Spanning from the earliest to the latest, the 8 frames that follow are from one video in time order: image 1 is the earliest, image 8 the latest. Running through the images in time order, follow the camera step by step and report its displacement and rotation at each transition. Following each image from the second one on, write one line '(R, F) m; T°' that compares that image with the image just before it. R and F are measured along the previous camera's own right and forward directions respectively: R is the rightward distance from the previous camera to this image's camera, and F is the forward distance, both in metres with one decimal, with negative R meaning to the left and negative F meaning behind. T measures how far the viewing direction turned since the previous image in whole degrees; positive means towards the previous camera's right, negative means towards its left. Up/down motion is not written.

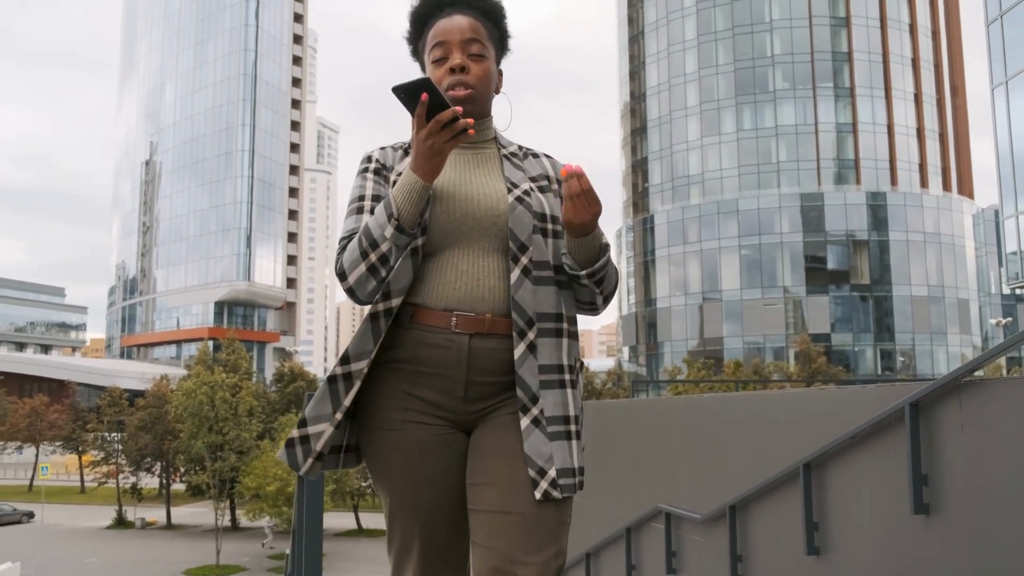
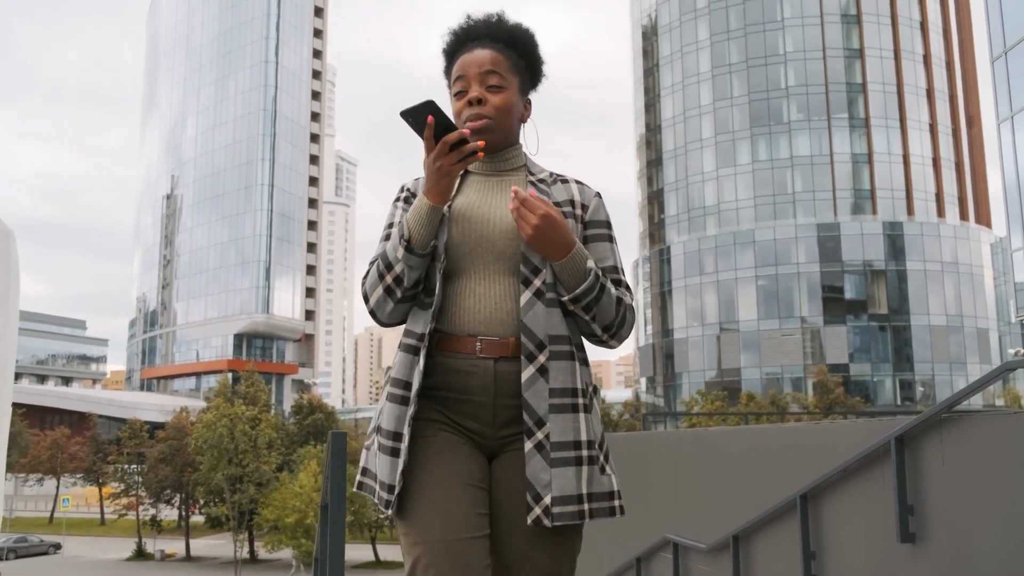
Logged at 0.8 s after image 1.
(0.0, -0.3) m; -1°
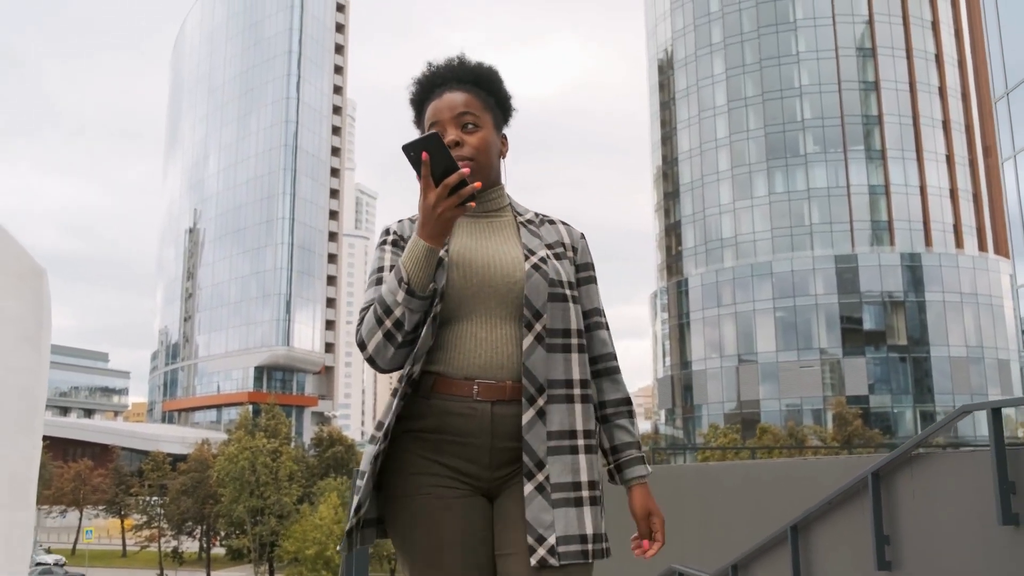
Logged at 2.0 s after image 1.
(0.0, -0.5) m; -1°
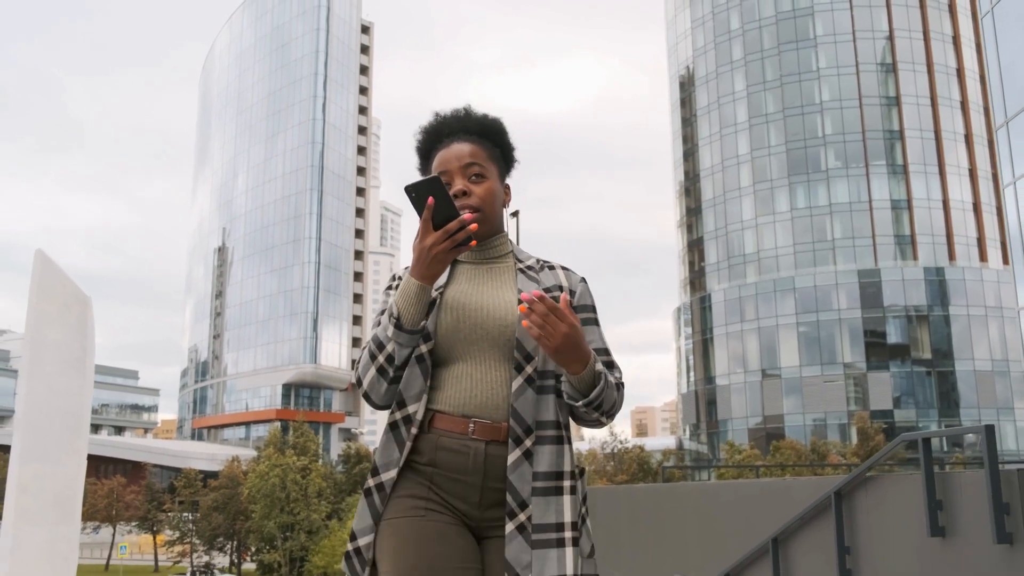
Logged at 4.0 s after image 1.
(0.0, -0.7) m; -2°
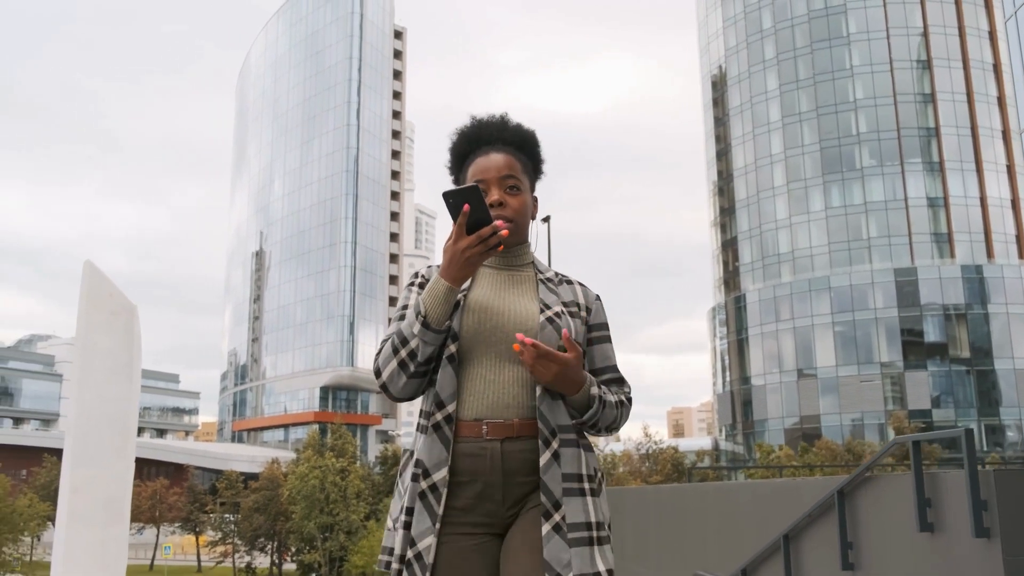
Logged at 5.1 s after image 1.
(0.0, -0.4) m; -2°
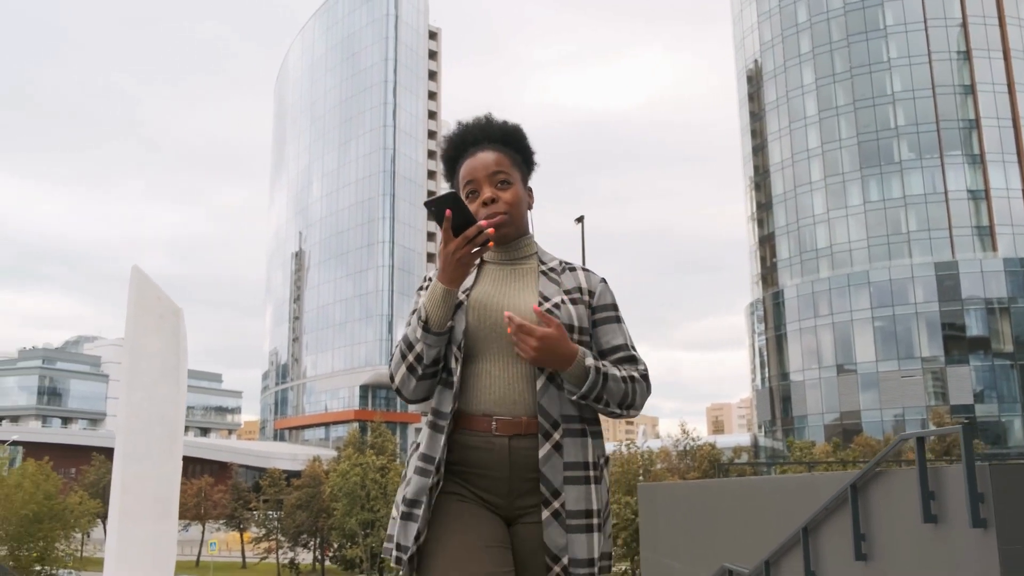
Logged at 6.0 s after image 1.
(0.0, -0.4) m; -3°
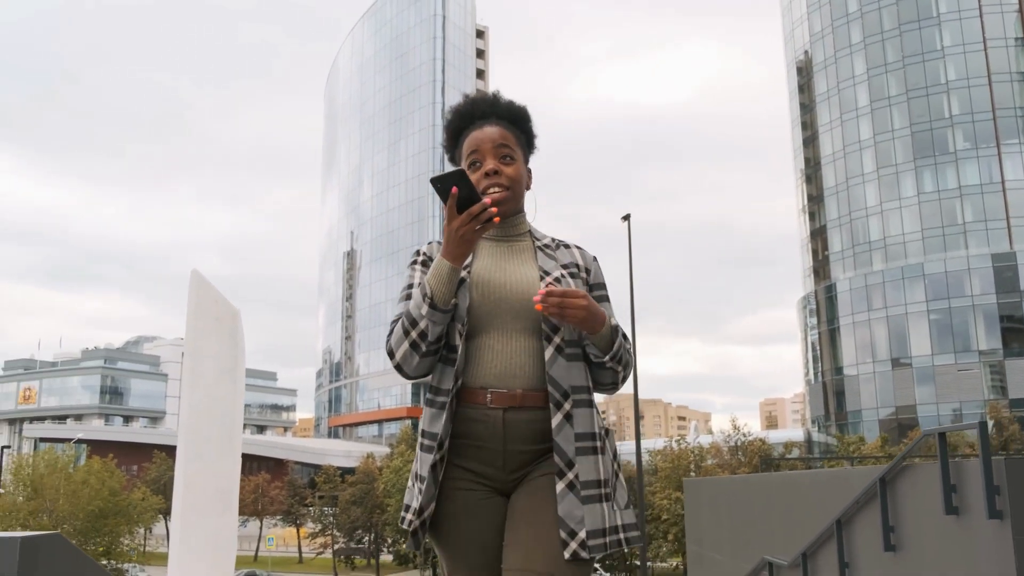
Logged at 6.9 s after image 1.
(+0.1, -0.5) m; -4°
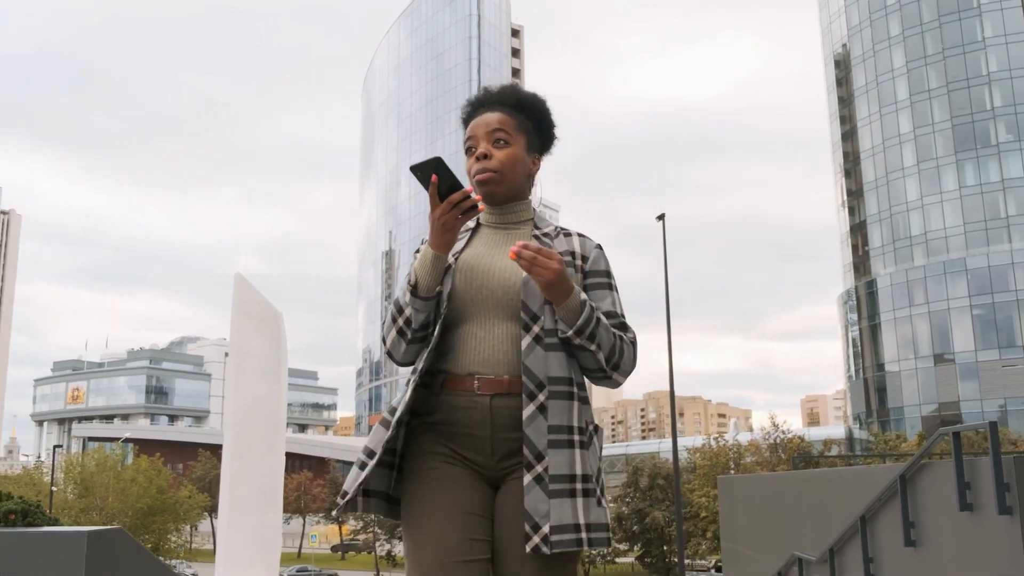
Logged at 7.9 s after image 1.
(0.0, -0.4) m; -3°
